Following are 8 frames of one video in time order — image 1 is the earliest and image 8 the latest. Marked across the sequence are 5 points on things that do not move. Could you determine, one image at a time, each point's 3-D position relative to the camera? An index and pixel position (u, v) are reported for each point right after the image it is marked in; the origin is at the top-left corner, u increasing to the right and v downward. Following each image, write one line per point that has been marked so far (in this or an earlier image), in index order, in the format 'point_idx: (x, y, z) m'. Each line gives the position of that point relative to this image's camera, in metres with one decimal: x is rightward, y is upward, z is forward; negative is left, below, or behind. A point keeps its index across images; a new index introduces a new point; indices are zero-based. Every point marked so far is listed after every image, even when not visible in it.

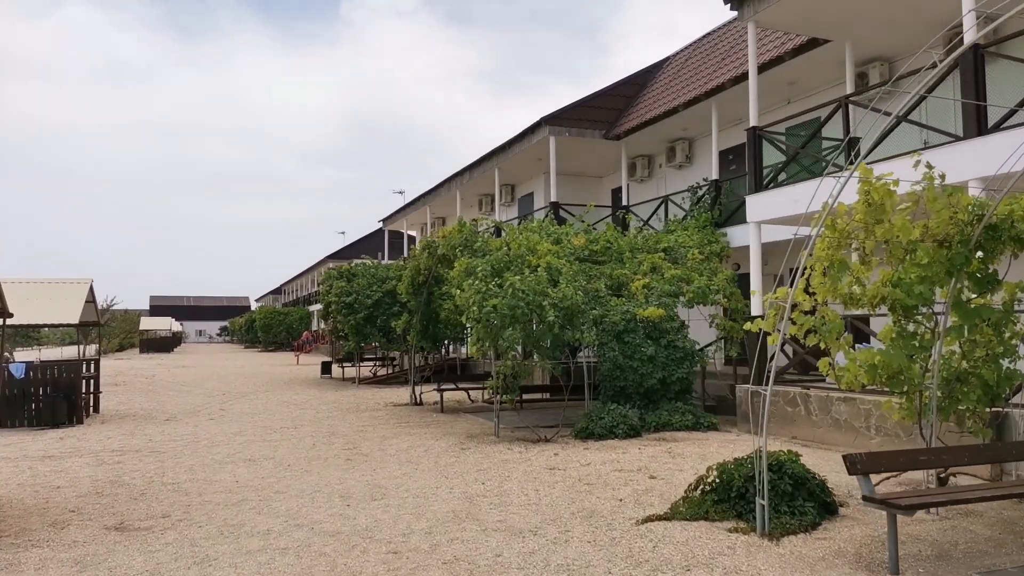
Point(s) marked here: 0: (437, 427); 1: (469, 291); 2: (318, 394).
0: (-1.2, -2.2, +11.3) m
1: (-0.6, 0.0, +10.6) m
2: (-4.7, -2.6, +17.5) m
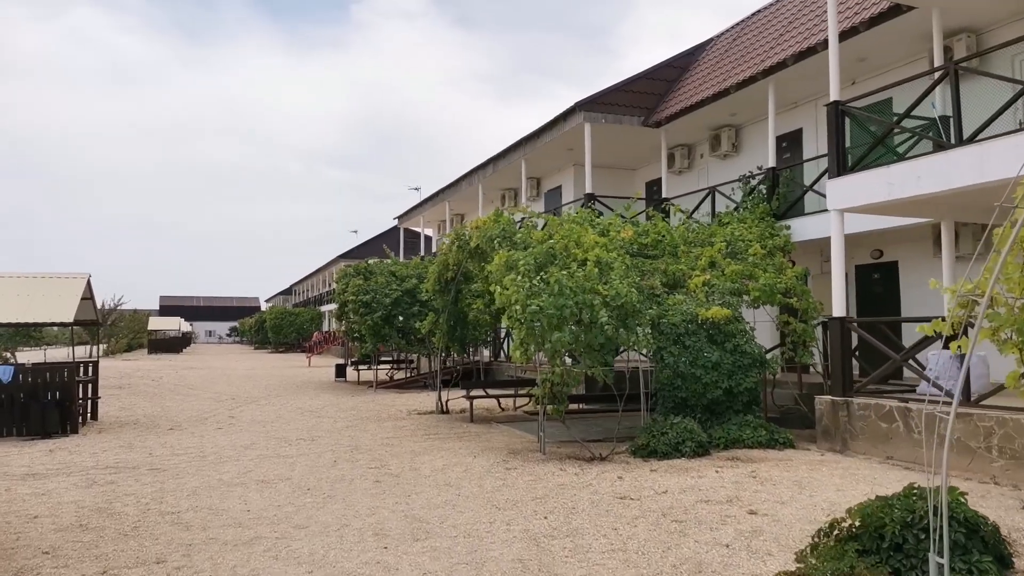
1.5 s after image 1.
0: (-0.5, -2.1, +10.1) m
1: (0.0, 0.0, +9.3) m
2: (-4.0, -2.5, +16.3) m
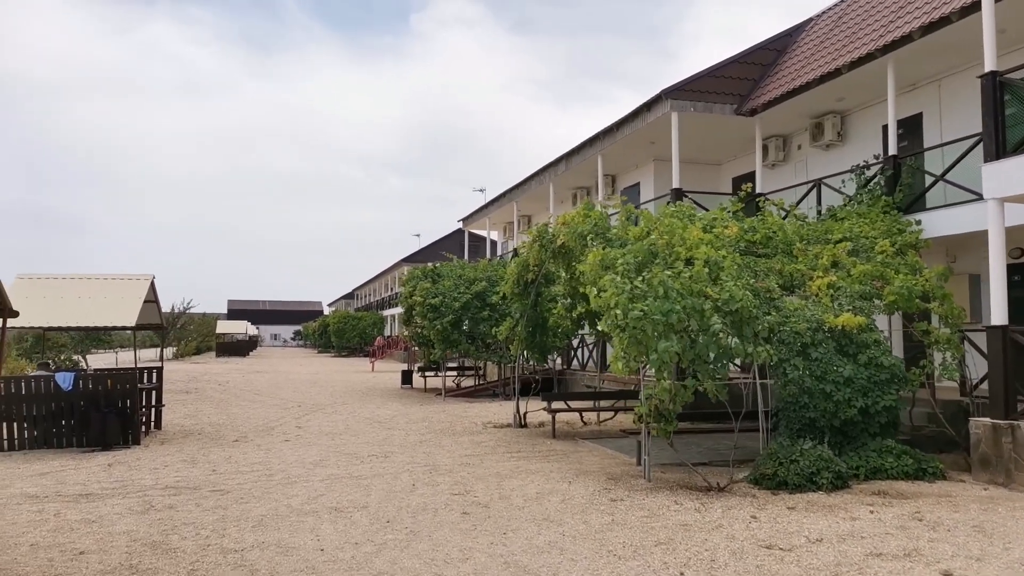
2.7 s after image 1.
0: (+0.6, -2.2, +9.0) m
1: (+1.1, 0.0, +8.2) m
2: (-2.3, -2.6, +15.4) m
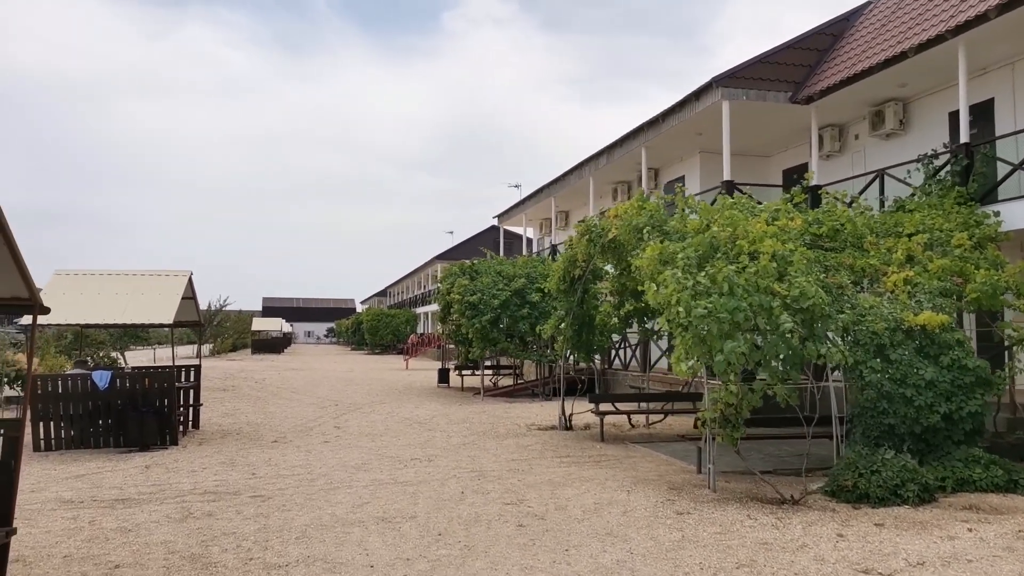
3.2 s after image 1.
0: (+1.2, -2.1, +8.5) m
1: (+1.6, 0.0, +7.7) m
2: (-1.4, -2.5, +15.1) m
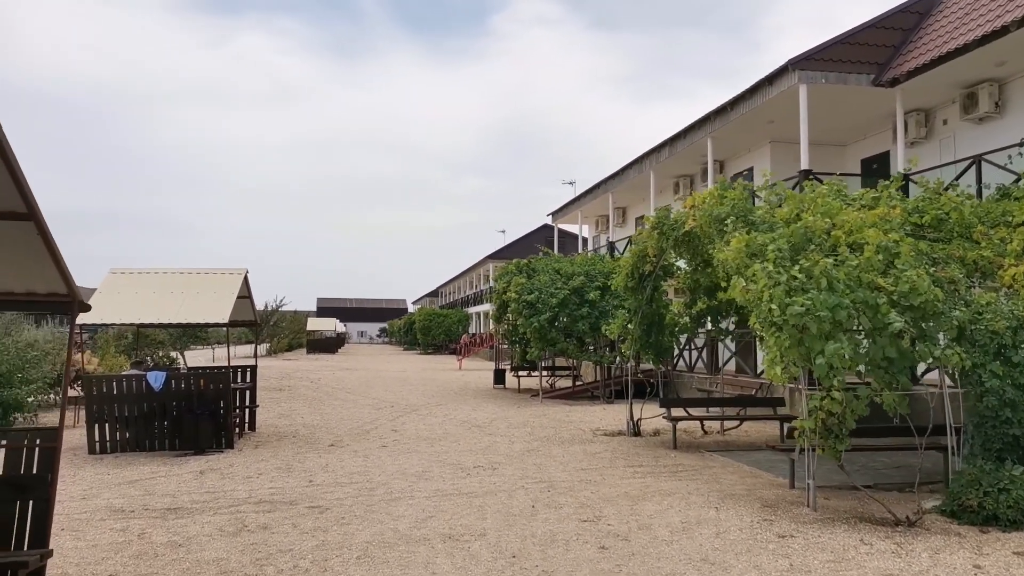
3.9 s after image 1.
0: (+2.0, -2.1, +7.8) m
1: (+2.4, +0.1, +7.0) m
2: (-0.2, -2.5, +14.5) m
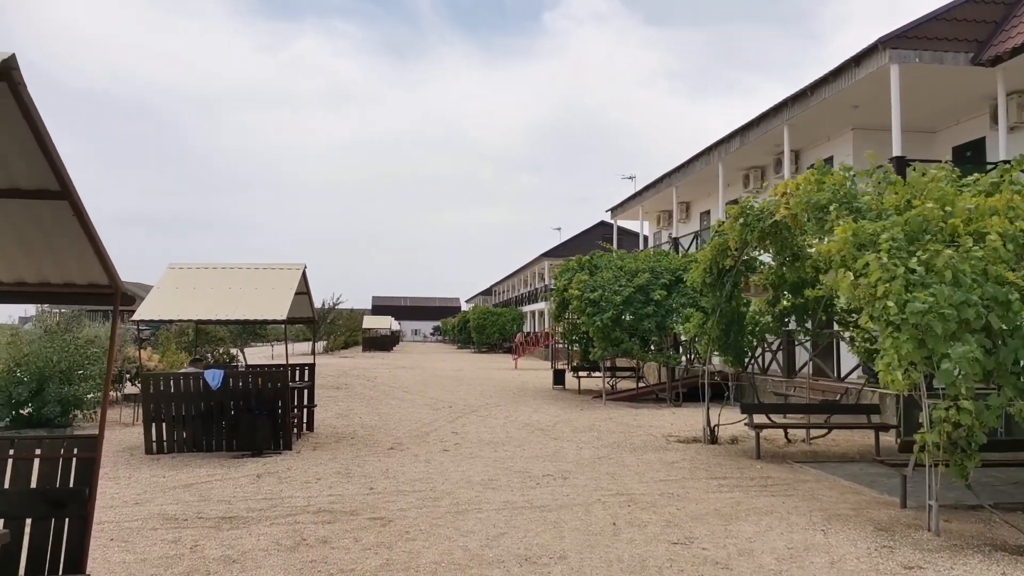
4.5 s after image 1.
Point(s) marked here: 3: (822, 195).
0: (+2.7, -2.0, +7.0) m
1: (+3.0, +0.1, +6.2) m
2: (+1.0, -2.4, +13.9) m
3: (+3.2, +1.0, +7.6) m
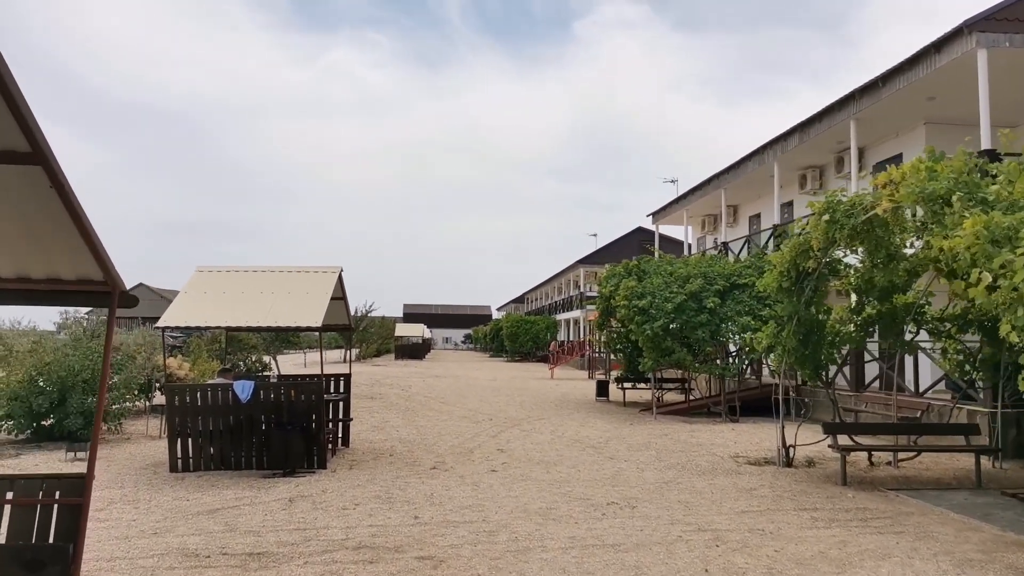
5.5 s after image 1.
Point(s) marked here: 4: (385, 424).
0: (+3.3, -2.0, +6.0) m
1: (+3.5, +0.1, +5.2) m
2: (+1.8, -2.5, +12.9) m
3: (+3.8, +0.9, +6.6) m
4: (-2.4, -2.5, +13.6) m
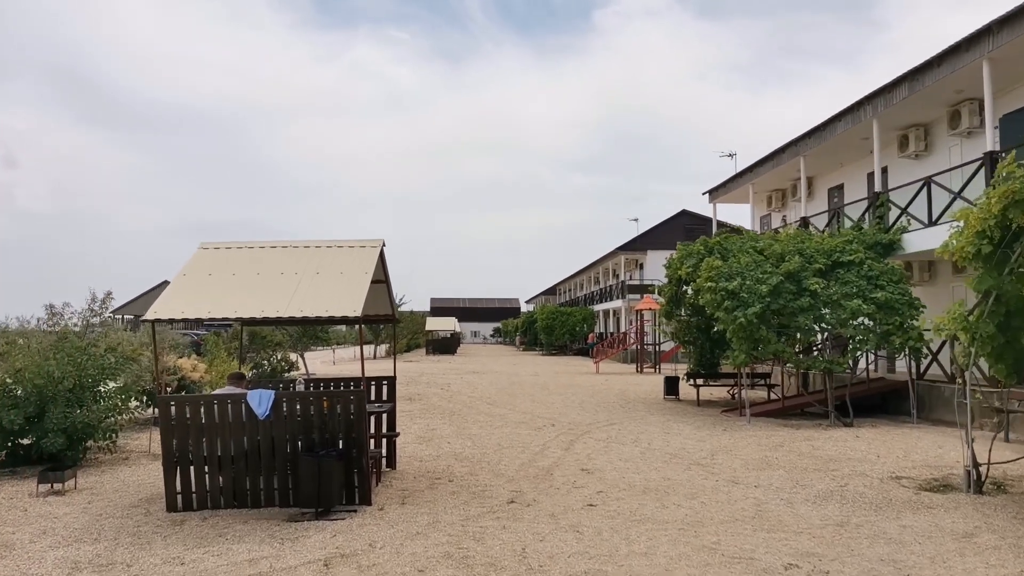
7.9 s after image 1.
0: (+4.1, -1.8, +3.7) m
1: (+4.3, +0.4, +2.8) m
2: (+2.9, -2.2, +10.7) m
3: (+4.6, +1.2, +4.2) m
4: (-1.3, -2.3, +11.5) m
